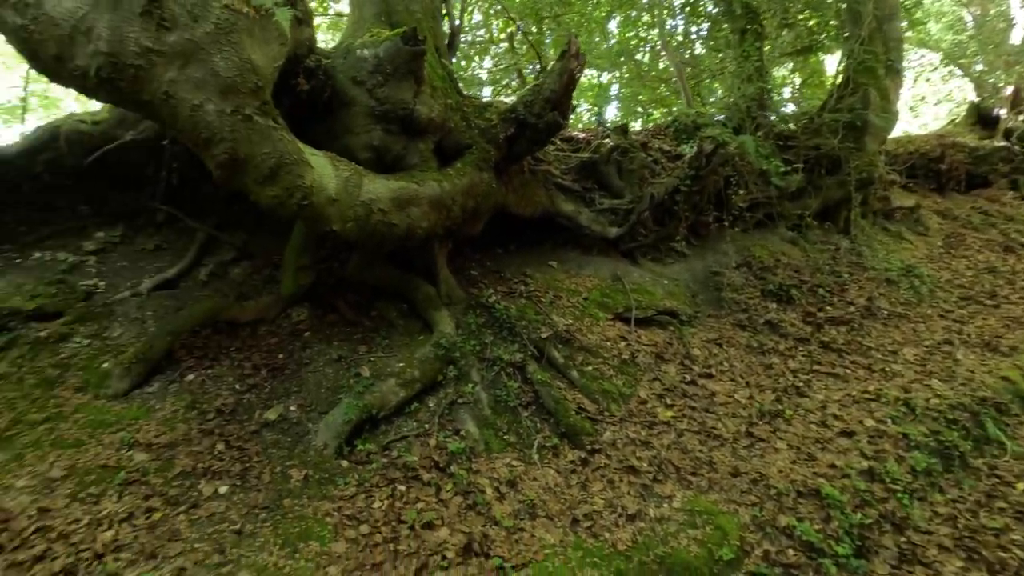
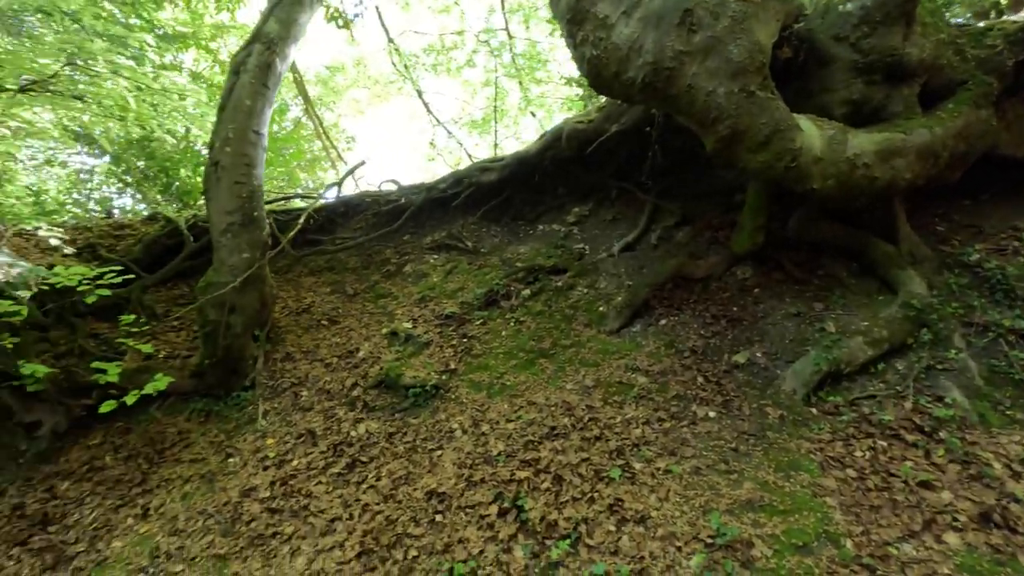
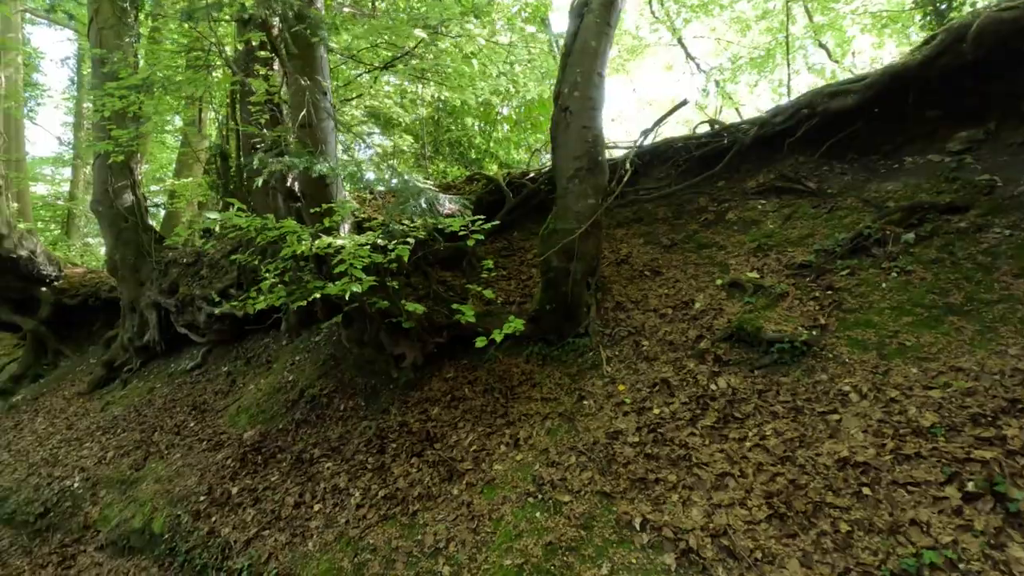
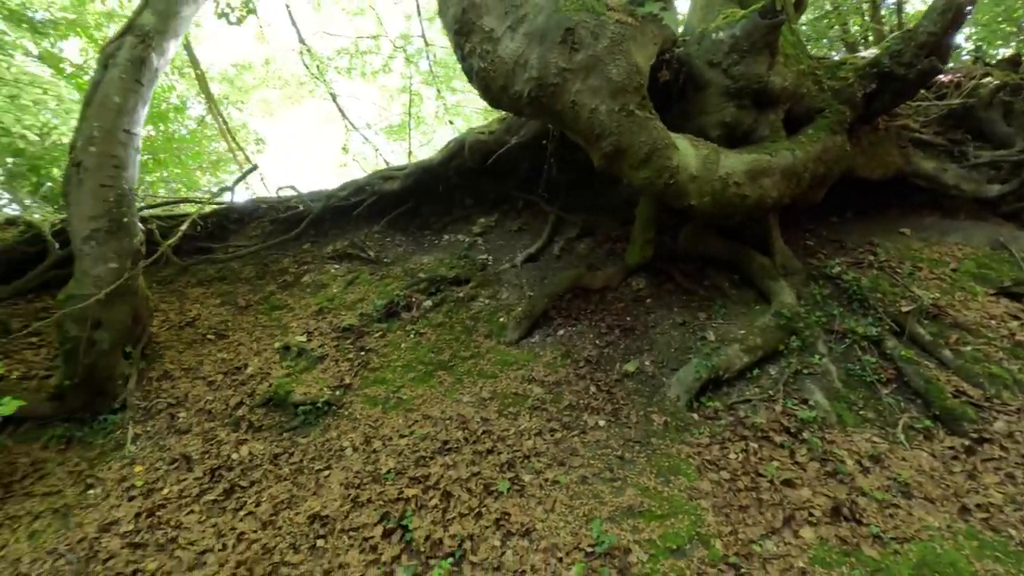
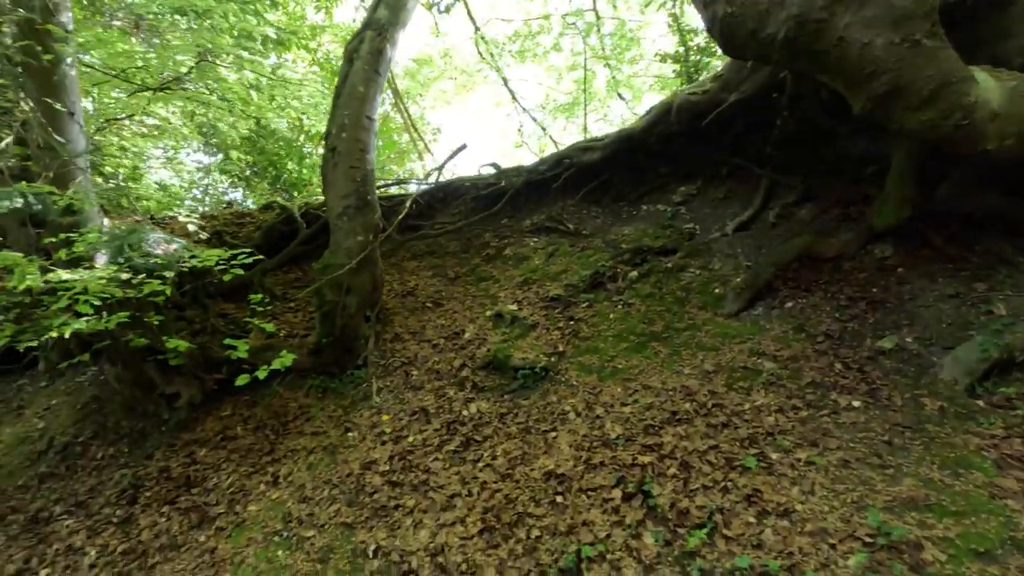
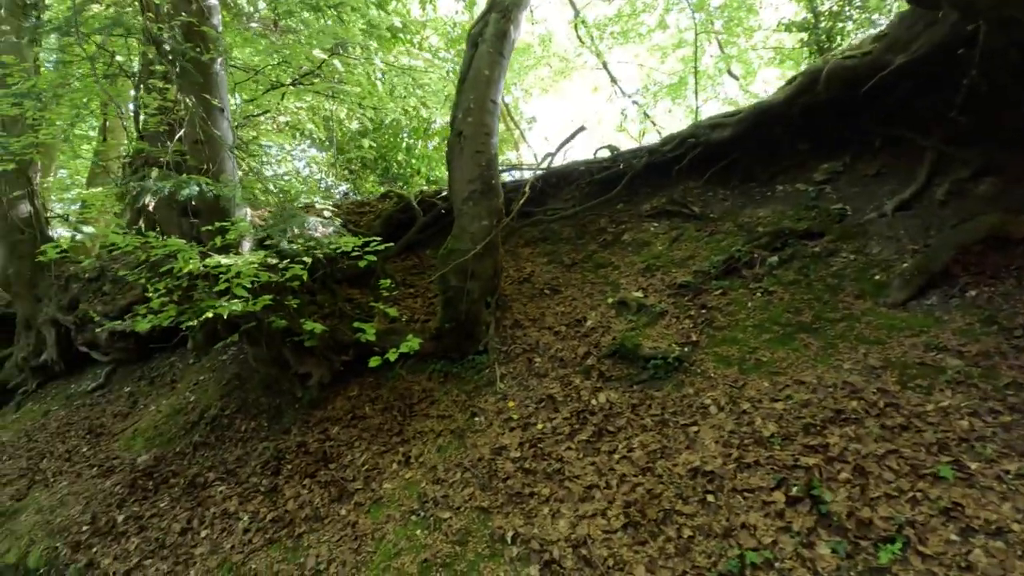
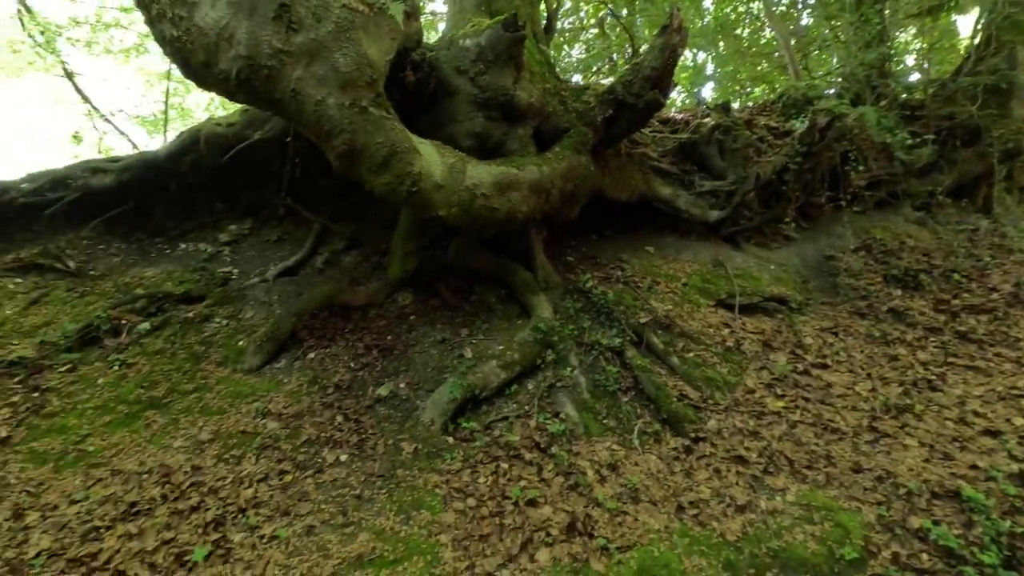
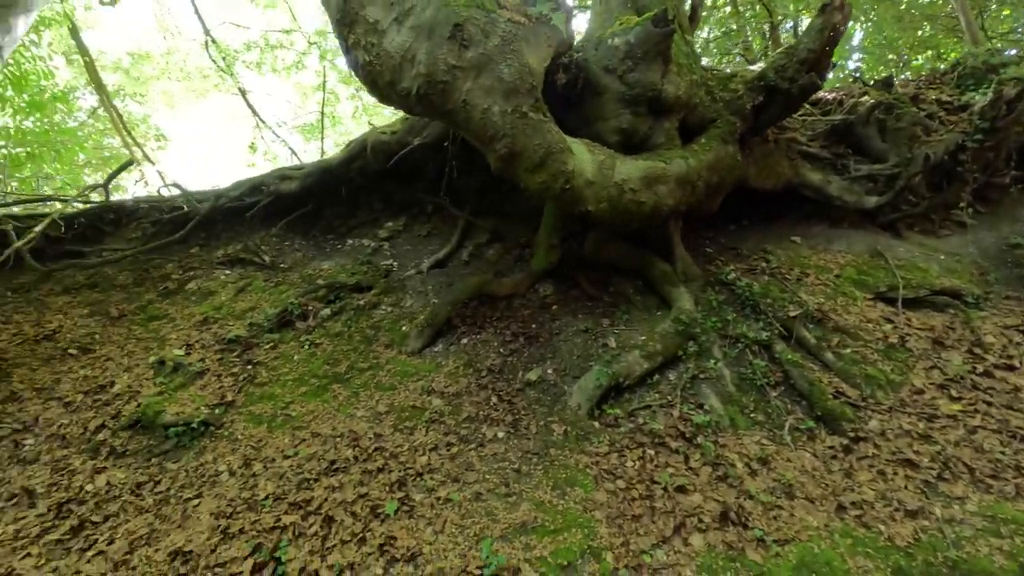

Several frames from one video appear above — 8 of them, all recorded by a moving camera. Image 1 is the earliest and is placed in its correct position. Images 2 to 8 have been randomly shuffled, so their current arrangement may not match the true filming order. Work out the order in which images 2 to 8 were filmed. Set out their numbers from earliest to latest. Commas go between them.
7, 8, 4, 2, 5, 6, 3
